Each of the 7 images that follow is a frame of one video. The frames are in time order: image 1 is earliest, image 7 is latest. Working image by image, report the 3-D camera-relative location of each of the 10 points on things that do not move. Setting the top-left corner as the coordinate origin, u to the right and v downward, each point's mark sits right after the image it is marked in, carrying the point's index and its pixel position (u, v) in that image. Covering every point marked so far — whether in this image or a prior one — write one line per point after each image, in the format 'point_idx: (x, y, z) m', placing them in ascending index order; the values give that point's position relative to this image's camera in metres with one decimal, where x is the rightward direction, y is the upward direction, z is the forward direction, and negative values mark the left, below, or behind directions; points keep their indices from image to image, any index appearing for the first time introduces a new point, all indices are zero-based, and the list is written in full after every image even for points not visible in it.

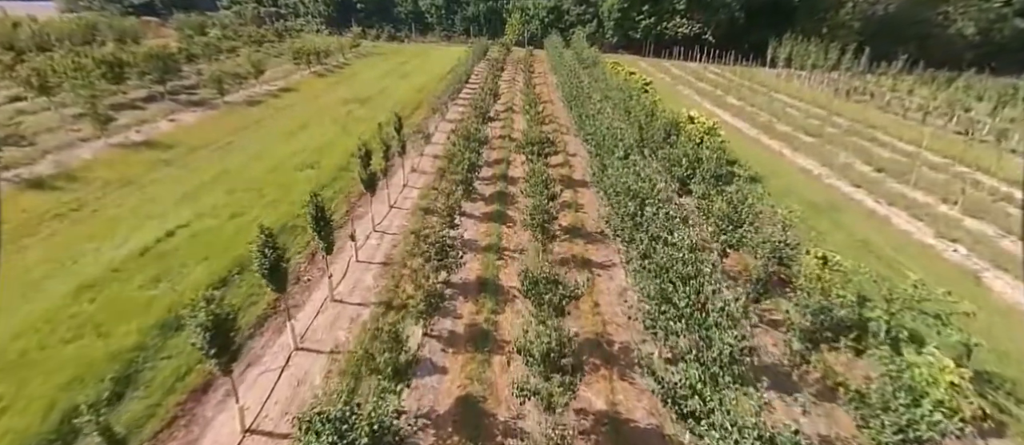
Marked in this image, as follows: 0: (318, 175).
0: (-8.1, +1.9, +19.6) m
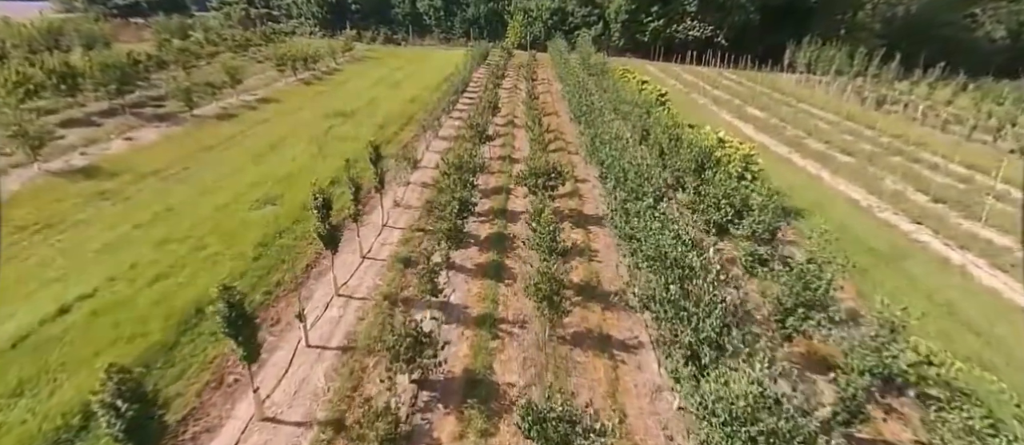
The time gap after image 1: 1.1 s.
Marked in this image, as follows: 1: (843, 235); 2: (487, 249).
0: (-8.1, +0.2, +16.3) m
1: (+12.9, -0.5, +18.5) m
2: (-0.8, -0.9, +16.3) m
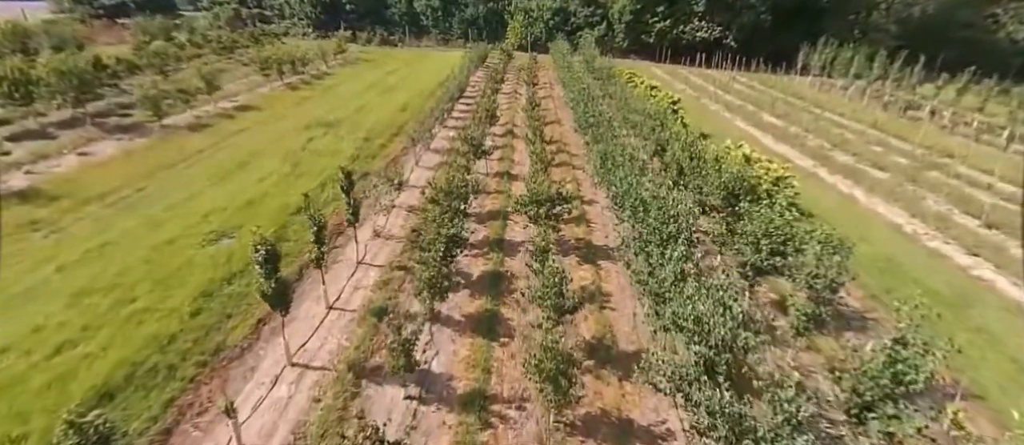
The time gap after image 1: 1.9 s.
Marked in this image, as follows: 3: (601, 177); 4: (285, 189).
0: (-8.2, -0.9, +13.8) m
1: (+12.9, -1.6, +15.9) m
2: (-0.9, -2.0, +13.8) m
3: (+3.8, +2.0, +20.0) m
4: (-8.9, +1.3, +18.6) m
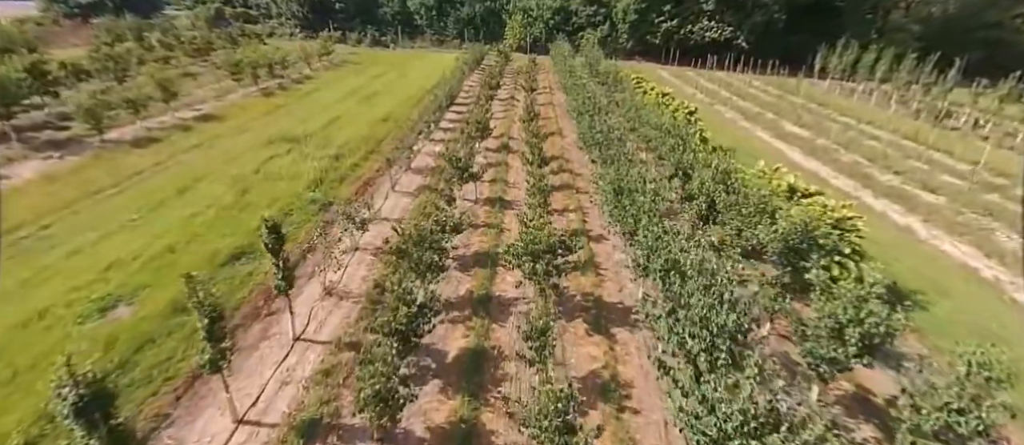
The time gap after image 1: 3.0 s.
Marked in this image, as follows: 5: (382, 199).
0: (-8.5, -2.4, +10.2) m
1: (+12.6, -3.1, +12.3) m
2: (-1.2, -3.5, +10.2) m
3: (+3.5, +0.5, +16.4) m
4: (-9.2, -0.1, +15.0) m
5: (-5.2, +0.9, +18.8) m
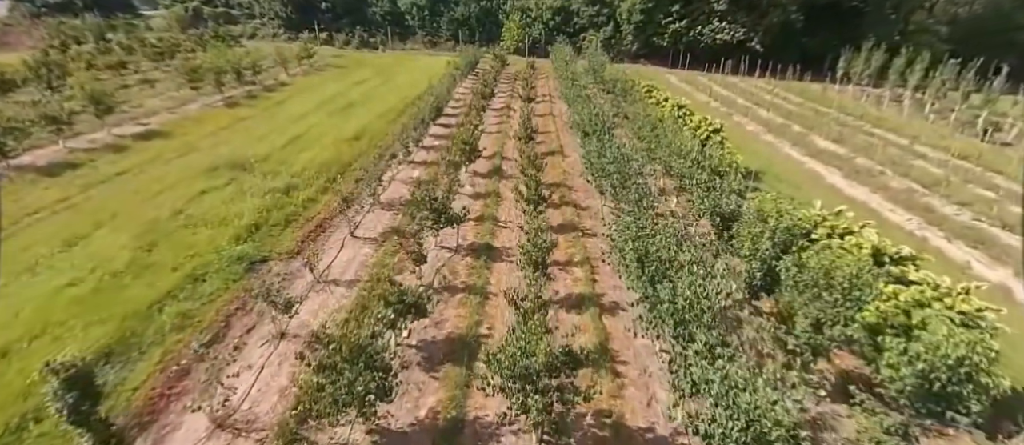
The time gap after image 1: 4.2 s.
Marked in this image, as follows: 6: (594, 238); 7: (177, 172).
0: (-8.9, -4.2, +6.1) m
1: (+12.2, -5.0, +8.2) m
2: (-1.6, -5.3, +6.1) m
3: (+3.1, -1.3, +12.3) m
4: (-9.6, -1.9, +10.9) m
5: (-5.5, -0.9, +14.6) m
6: (+2.9, -0.5, +17.0) m
7: (-13.9, +2.0, +19.5) m
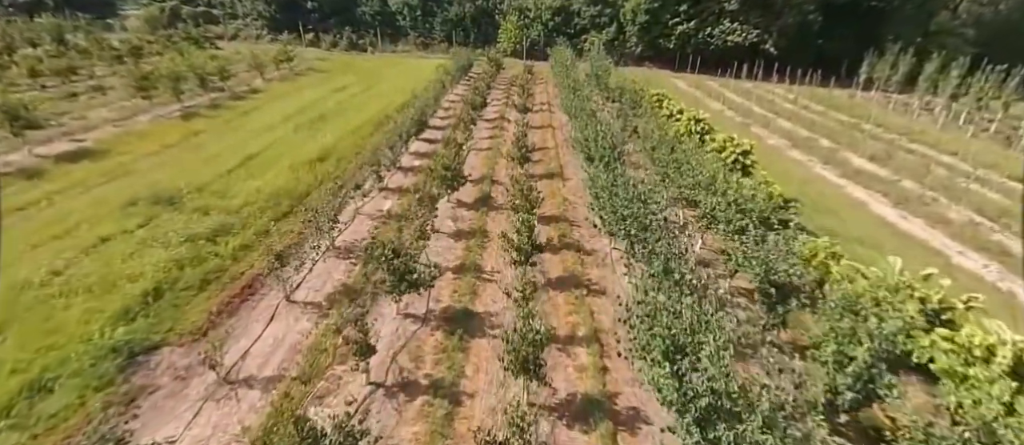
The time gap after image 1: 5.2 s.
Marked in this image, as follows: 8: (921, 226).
0: (-9.3, -5.8, +2.4) m
1: (+11.8, -6.6, +4.5) m
2: (-2.0, -6.9, +2.4) m
3: (+2.7, -2.9, +8.6) m
4: (-10.0, -3.5, +7.2) m
5: (-5.9, -2.4, +11.0) m
6: (+2.5, -2.1, +13.4) m
7: (-14.3, +0.5, +15.8) m
8: (+16.8, 0.0, +19.4) m
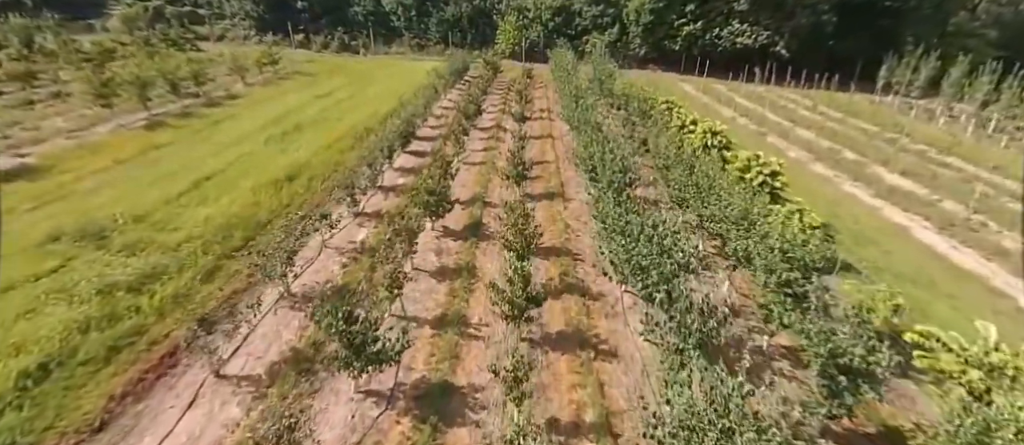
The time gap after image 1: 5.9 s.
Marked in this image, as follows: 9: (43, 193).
0: (-9.5, -6.9, -0.1) m
1: (+11.5, -7.7, +2.0) m
2: (-2.3, -8.0, -0.1) m
3: (+2.5, -4.0, +6.1) m
4: (-10.2, -4.6, +4.7) m
5: (-6.1, -3.5, +8.5) m
6: (+2.3, -3.2, +10.8) m
7: (-14.5, -0.6, +13.3) m
8: (+16.6, -1.2, +16.9) m
9: (-16.9, +1.0, +17.1) m
